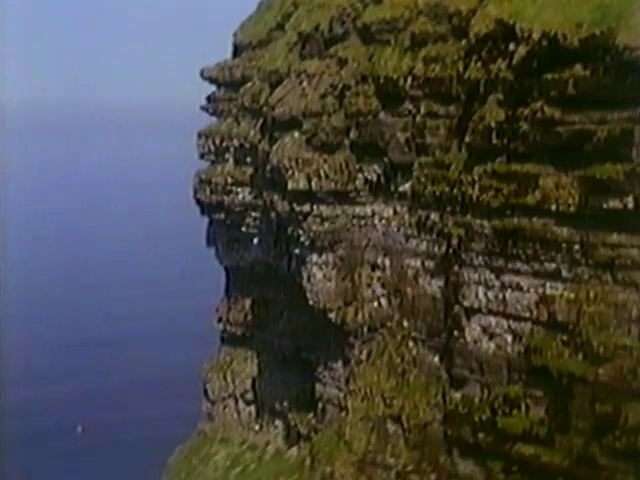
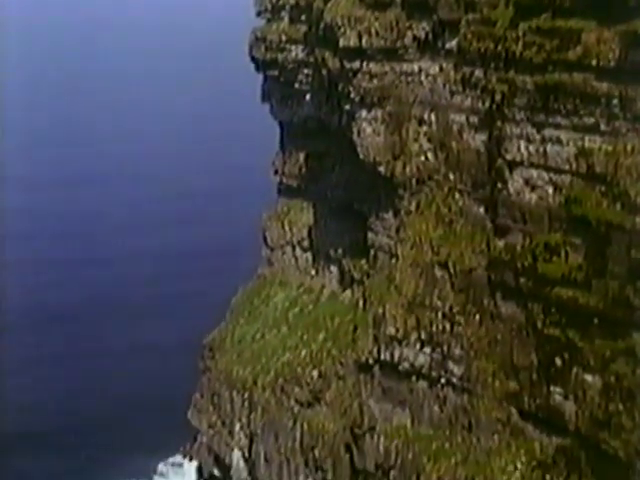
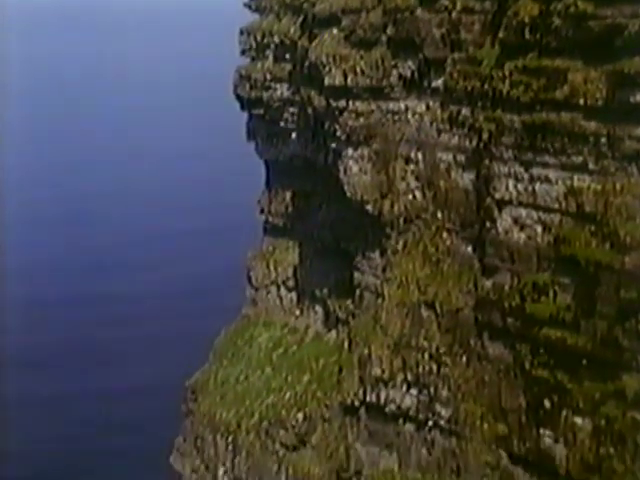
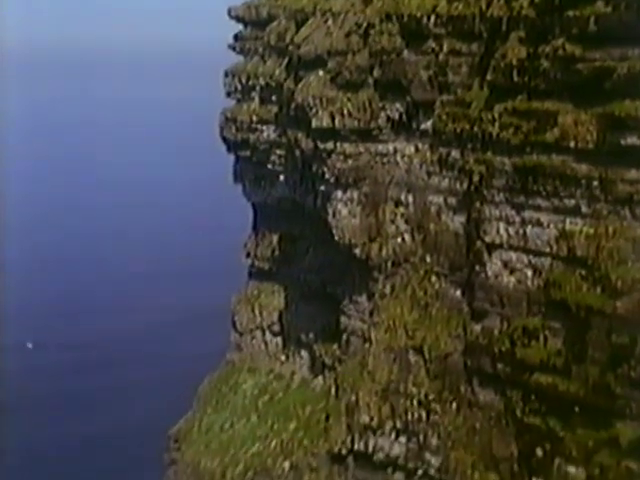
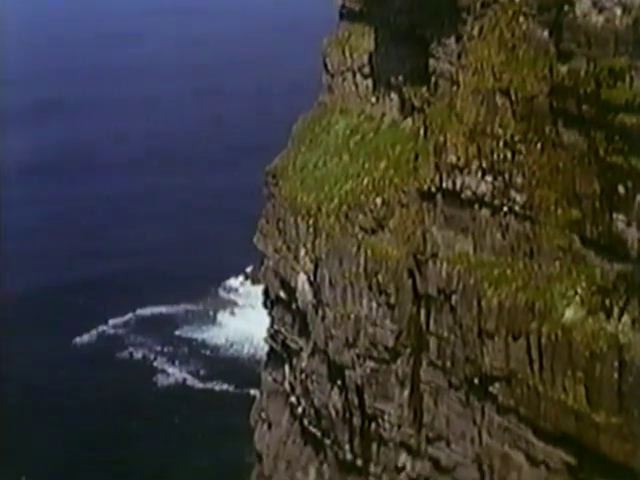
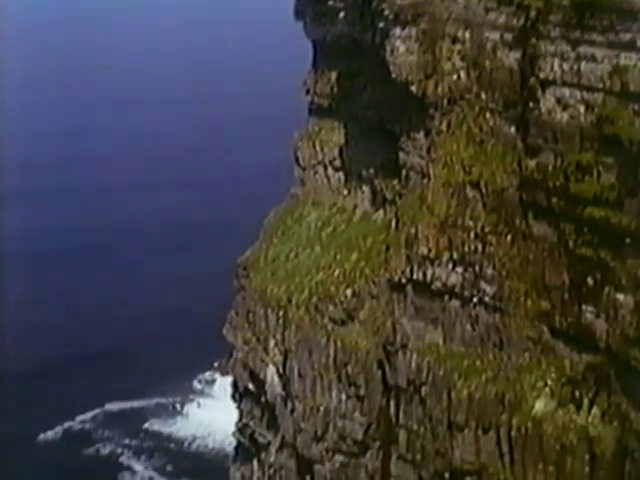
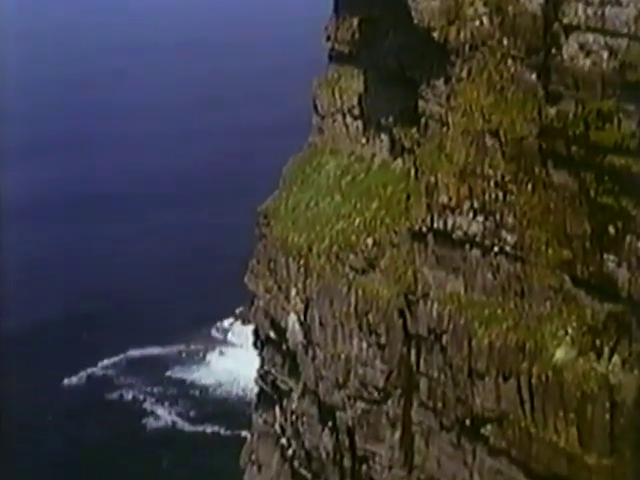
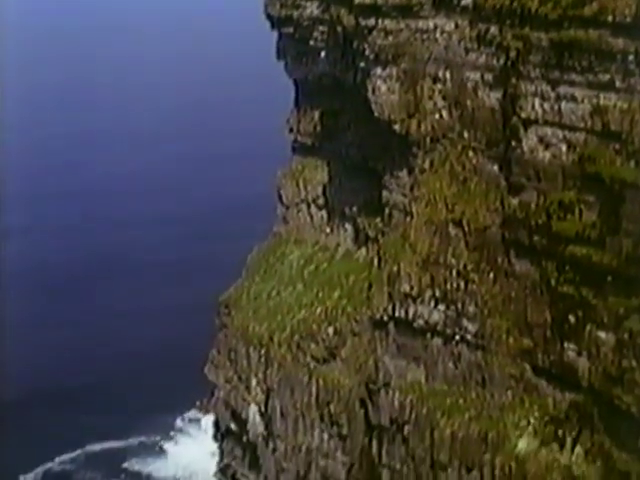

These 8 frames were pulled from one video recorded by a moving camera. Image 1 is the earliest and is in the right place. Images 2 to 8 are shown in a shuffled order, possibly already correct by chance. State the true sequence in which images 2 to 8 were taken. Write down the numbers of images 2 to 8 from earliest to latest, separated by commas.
4, 3, 2, 8, 6, 7, 5
